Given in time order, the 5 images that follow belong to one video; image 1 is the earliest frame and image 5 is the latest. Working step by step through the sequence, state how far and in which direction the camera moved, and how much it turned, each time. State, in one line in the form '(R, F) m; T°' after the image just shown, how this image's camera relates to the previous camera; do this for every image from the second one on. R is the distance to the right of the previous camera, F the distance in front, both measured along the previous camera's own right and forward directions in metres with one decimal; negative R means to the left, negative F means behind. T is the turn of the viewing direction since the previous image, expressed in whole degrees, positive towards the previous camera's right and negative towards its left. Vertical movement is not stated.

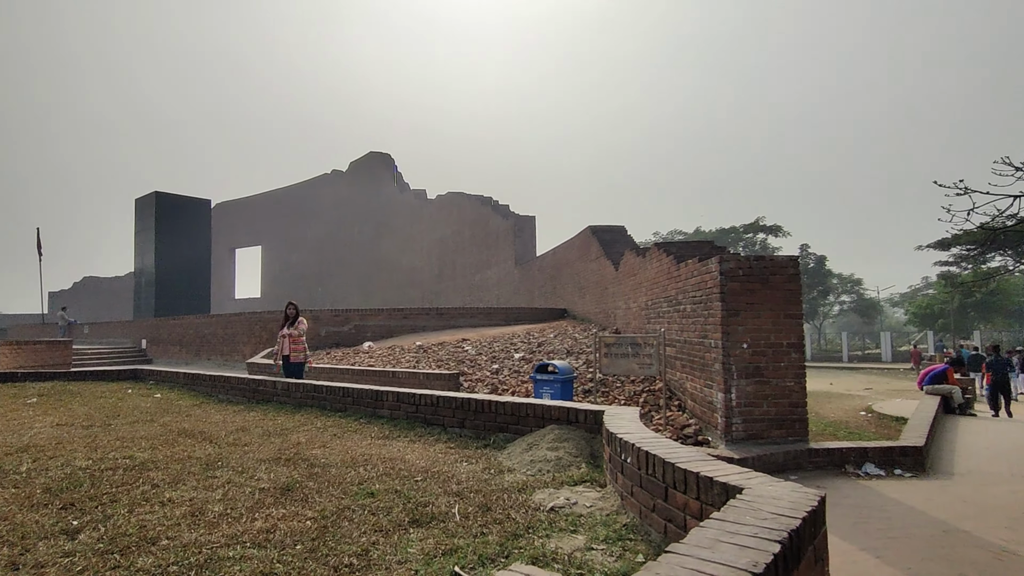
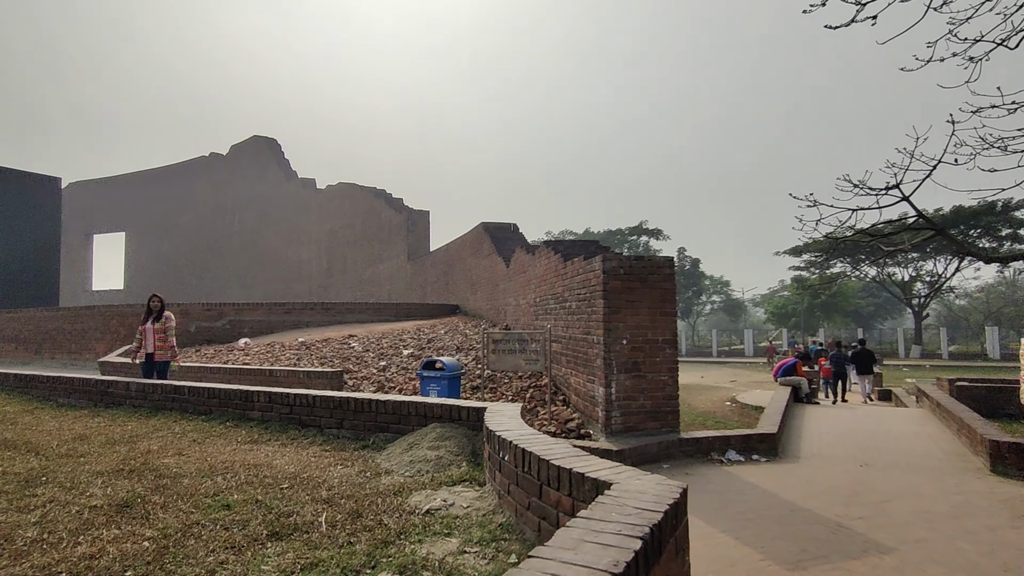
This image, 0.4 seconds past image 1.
(+0.1, +0.1) m; +11°
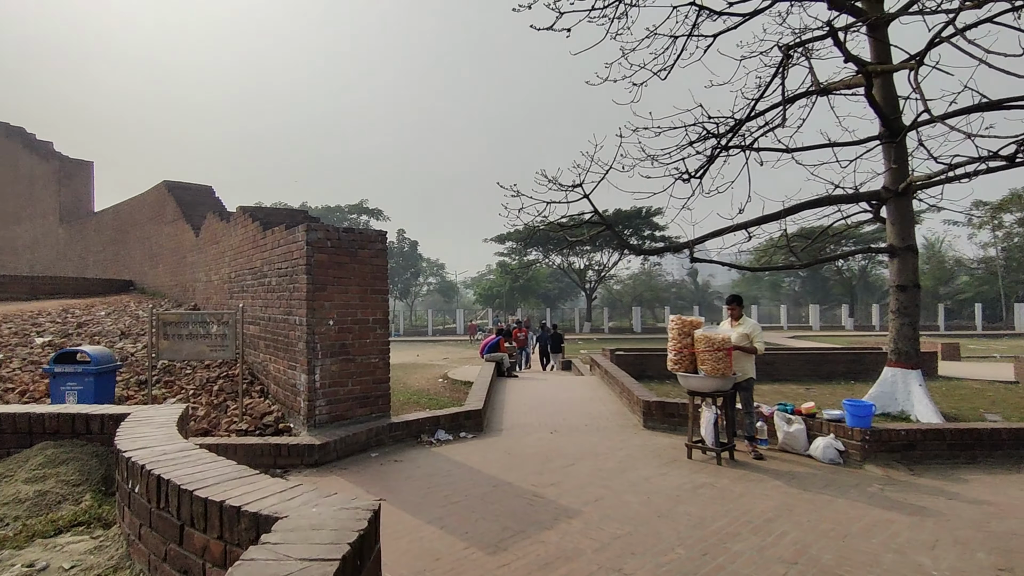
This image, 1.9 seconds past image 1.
(+0.2, +0.4) m; +28°
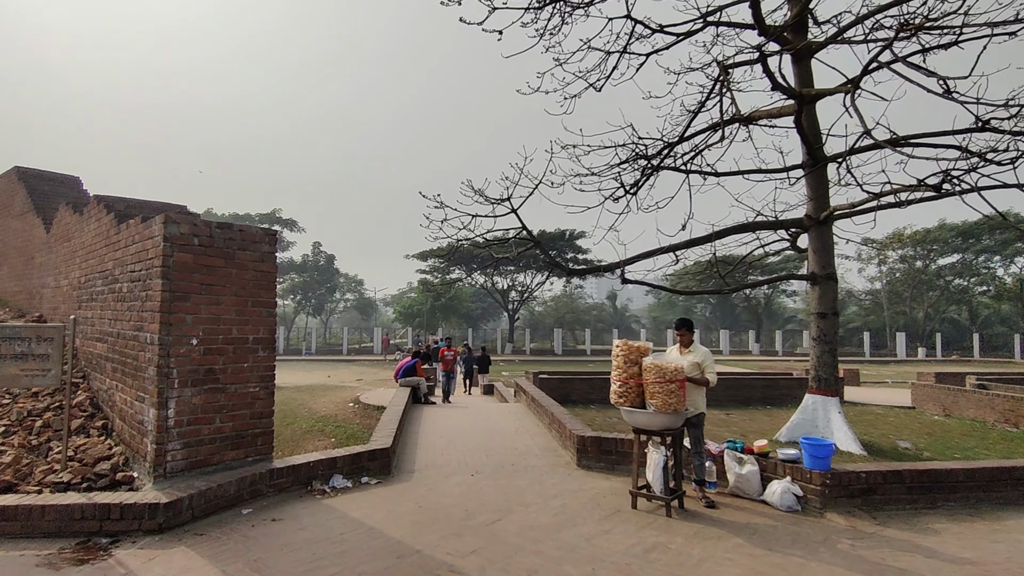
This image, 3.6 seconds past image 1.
(0.0, +0.9) m; +8°
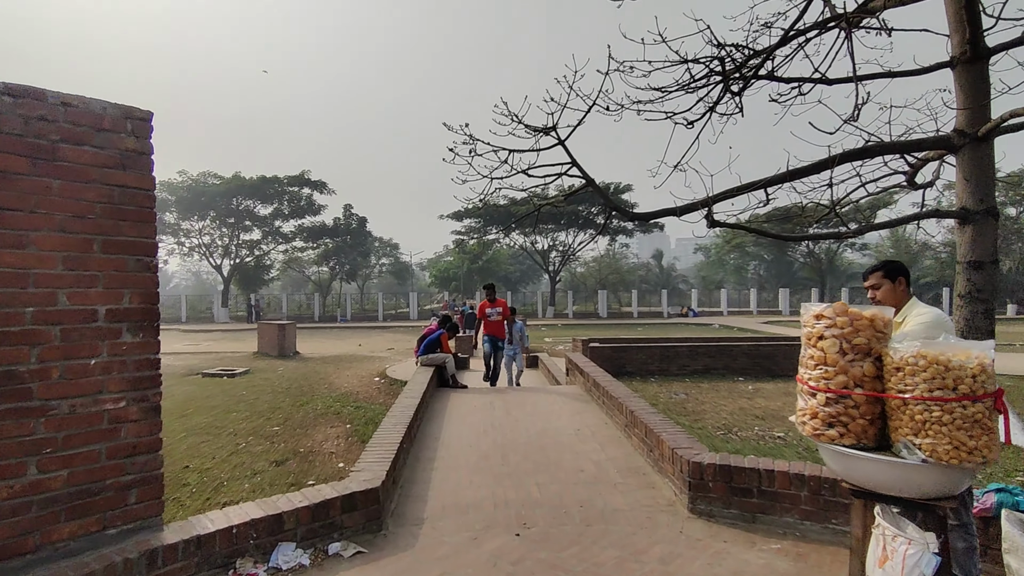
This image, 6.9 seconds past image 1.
(-0.2, +2.3) m; -4°
